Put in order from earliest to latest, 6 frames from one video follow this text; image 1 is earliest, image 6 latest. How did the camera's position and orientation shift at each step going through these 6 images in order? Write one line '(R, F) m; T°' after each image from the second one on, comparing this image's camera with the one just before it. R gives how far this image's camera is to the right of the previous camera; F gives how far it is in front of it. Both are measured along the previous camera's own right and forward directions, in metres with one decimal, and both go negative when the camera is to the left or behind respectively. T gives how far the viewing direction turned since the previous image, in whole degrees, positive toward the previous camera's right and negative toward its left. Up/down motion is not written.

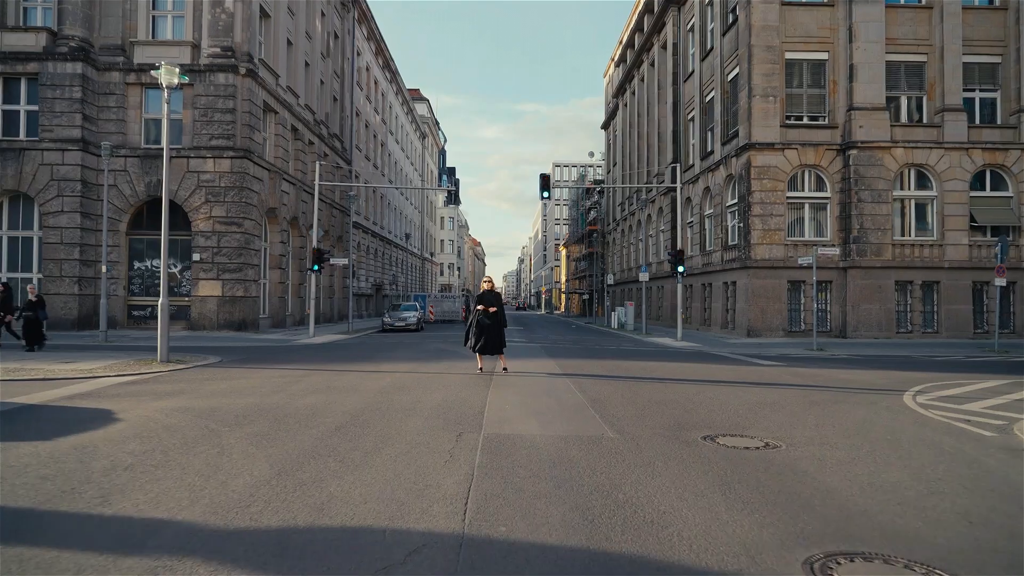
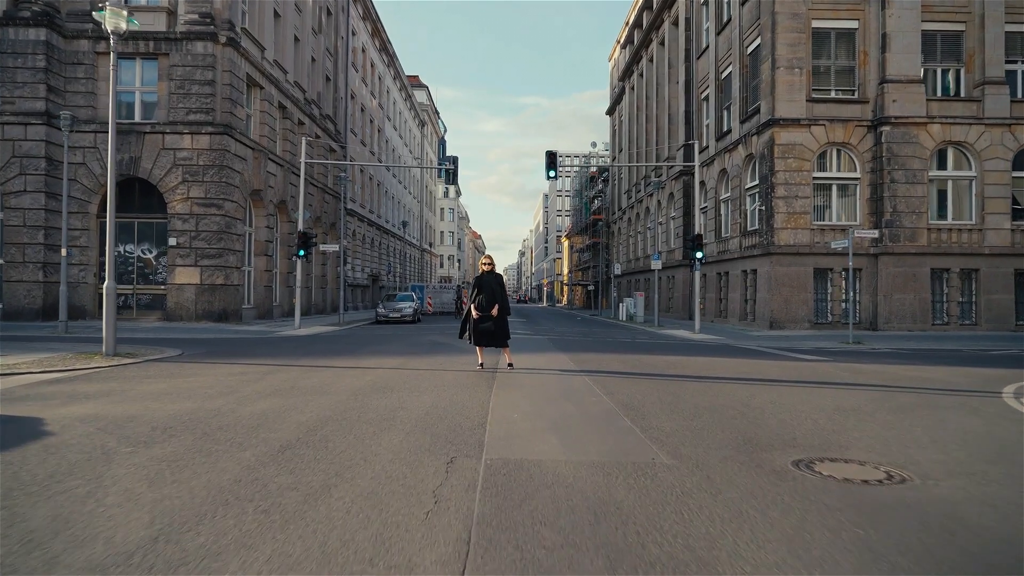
(-0.1, +2.1) m; 0°
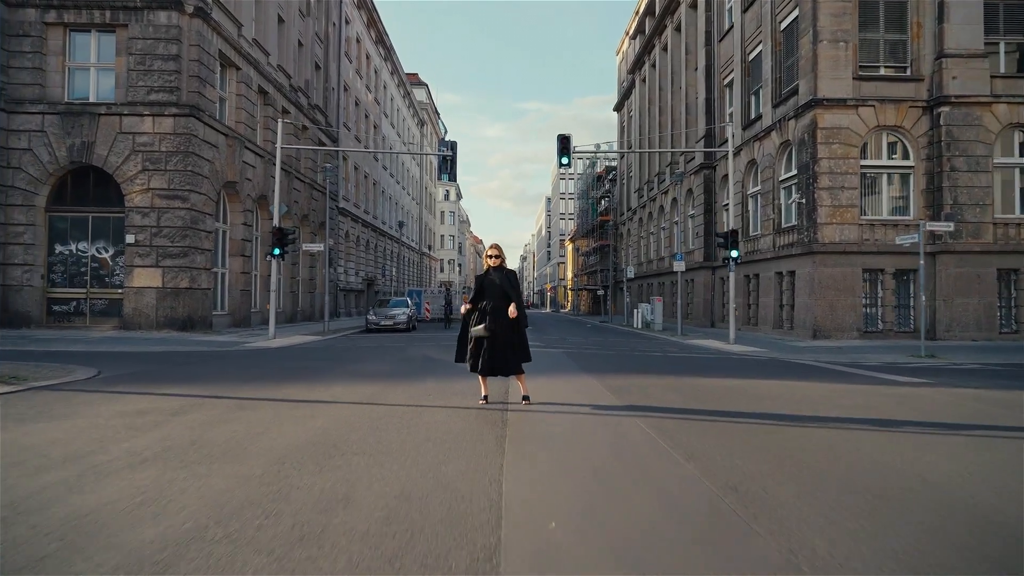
(-0.2, +3.1) m; 0°
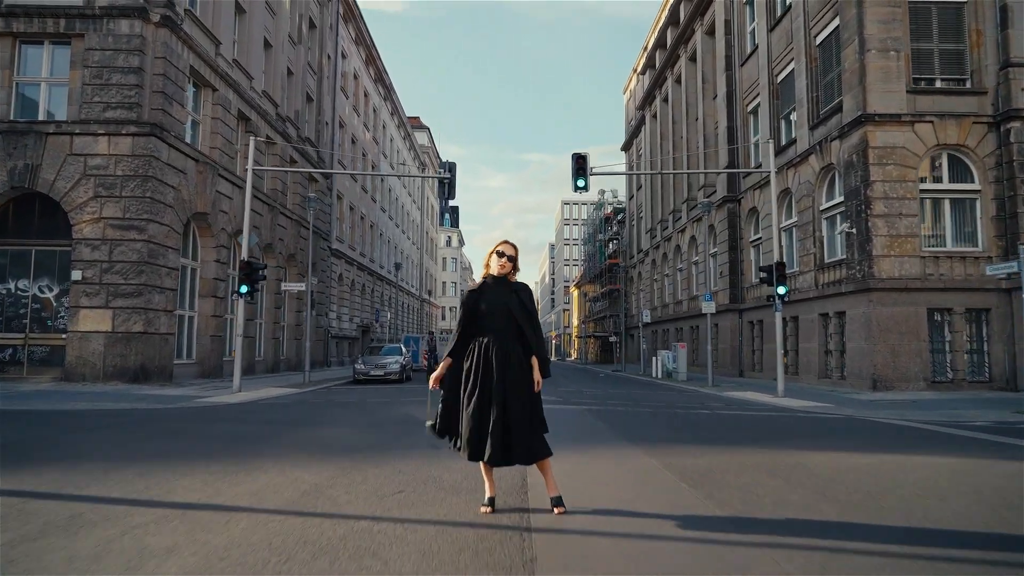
(-0.1, +3.1) m; 0°
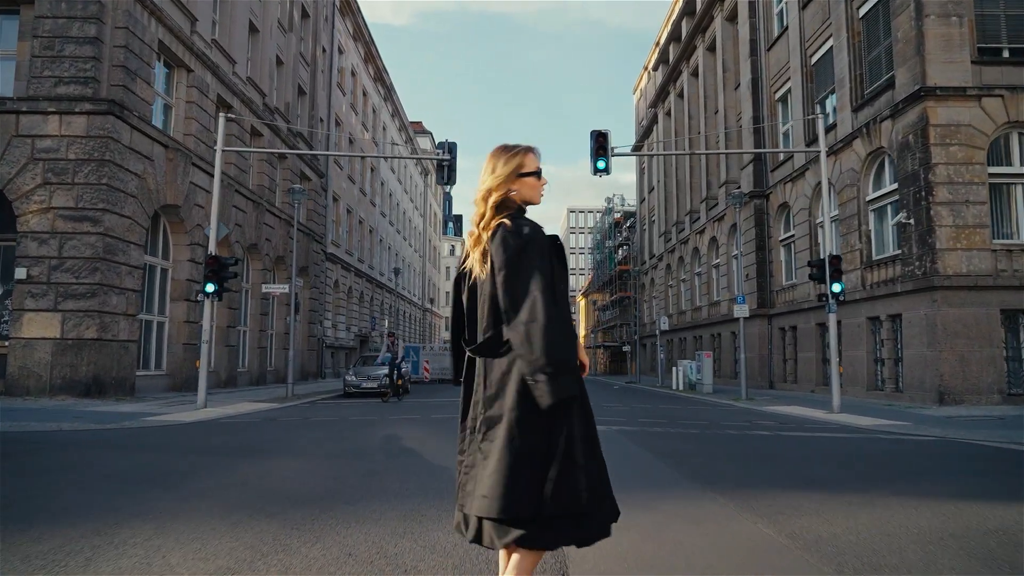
(-0.1, +2.5) m; 0°
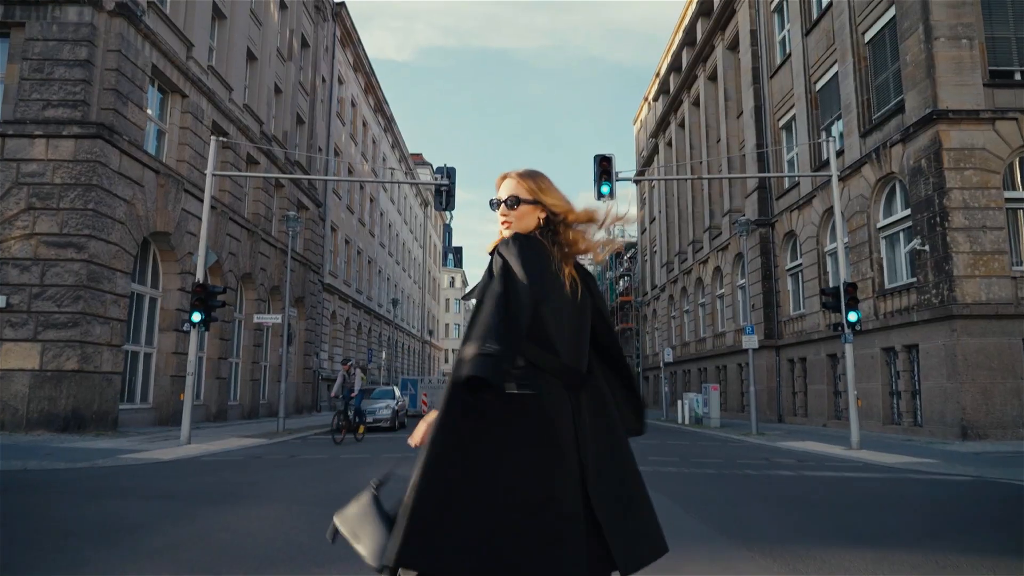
(0.0, +0.7) m; 0°
